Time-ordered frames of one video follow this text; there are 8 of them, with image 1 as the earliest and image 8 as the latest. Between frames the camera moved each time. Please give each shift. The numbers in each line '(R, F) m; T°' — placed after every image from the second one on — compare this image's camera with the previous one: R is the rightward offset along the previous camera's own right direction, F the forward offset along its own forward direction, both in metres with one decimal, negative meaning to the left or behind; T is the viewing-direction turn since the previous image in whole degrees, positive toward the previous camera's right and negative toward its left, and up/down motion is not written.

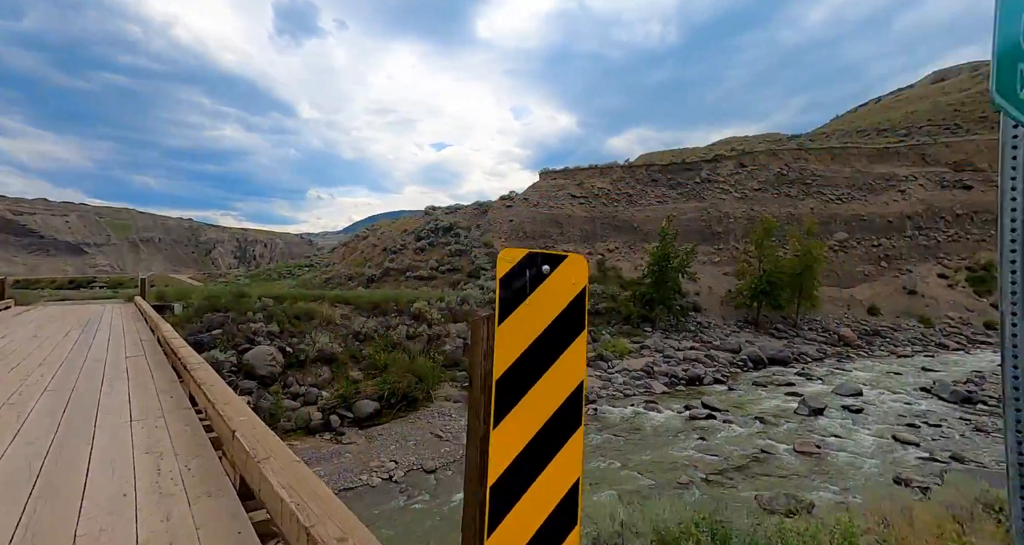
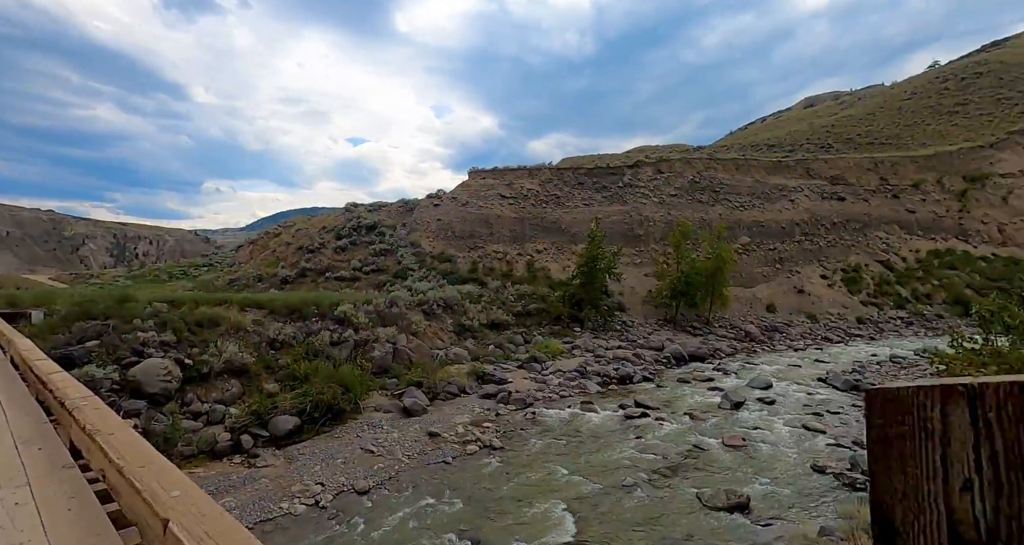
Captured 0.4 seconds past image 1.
(-0.3, +0.7) m; +9°
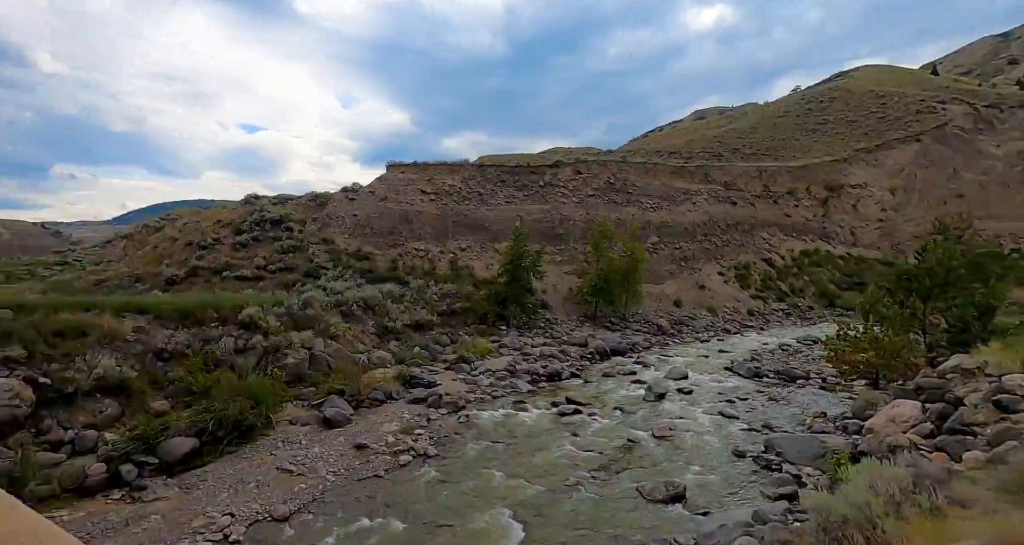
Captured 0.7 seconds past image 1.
(-0.3, +0.7) m; +9°
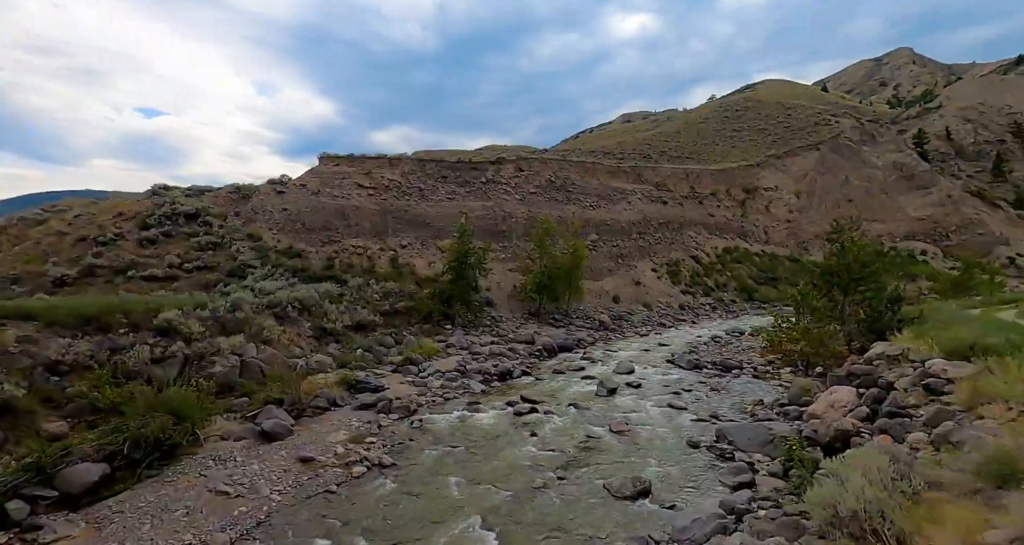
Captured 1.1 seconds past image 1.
(-0.3, +0.4) m; +7°
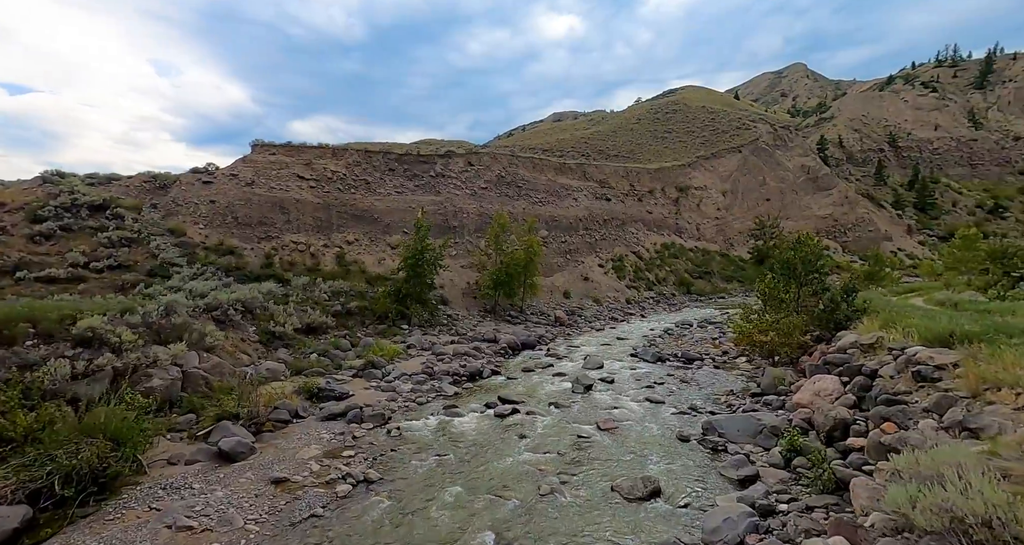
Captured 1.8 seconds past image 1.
(-0.8, +0.6) m; +6°
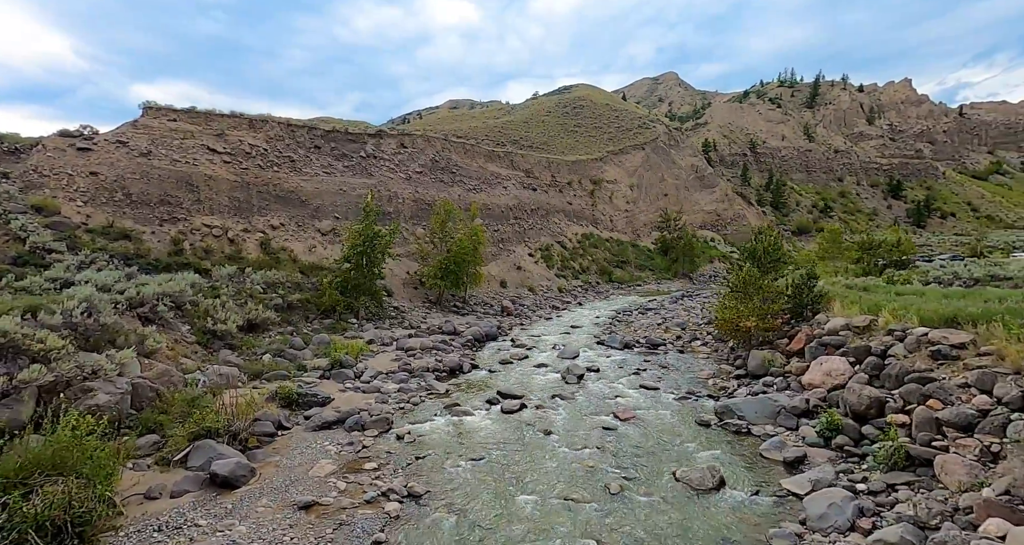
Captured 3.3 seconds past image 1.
(-1.8, +0.8) m; +9°
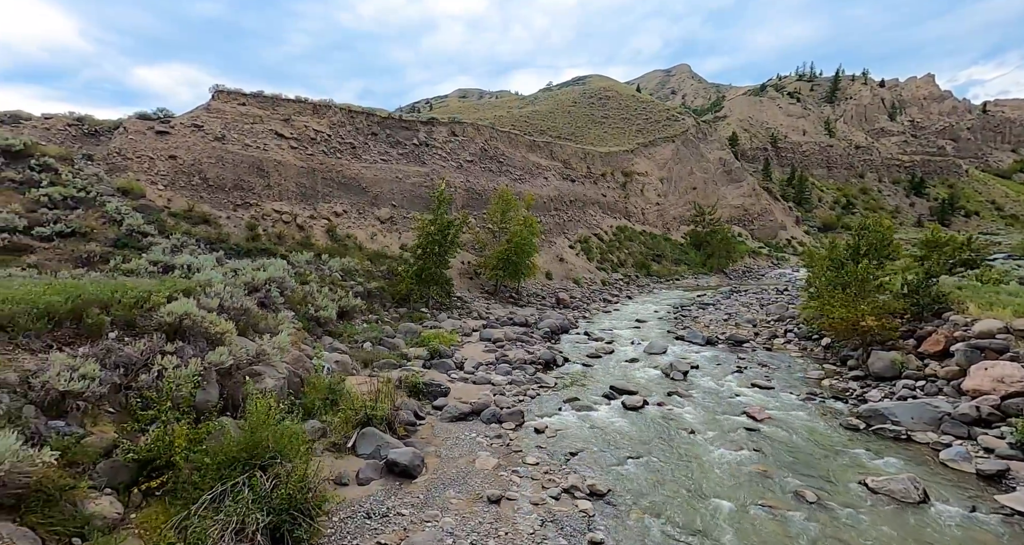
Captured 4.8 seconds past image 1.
(-1.9, +0.3) m; -2°
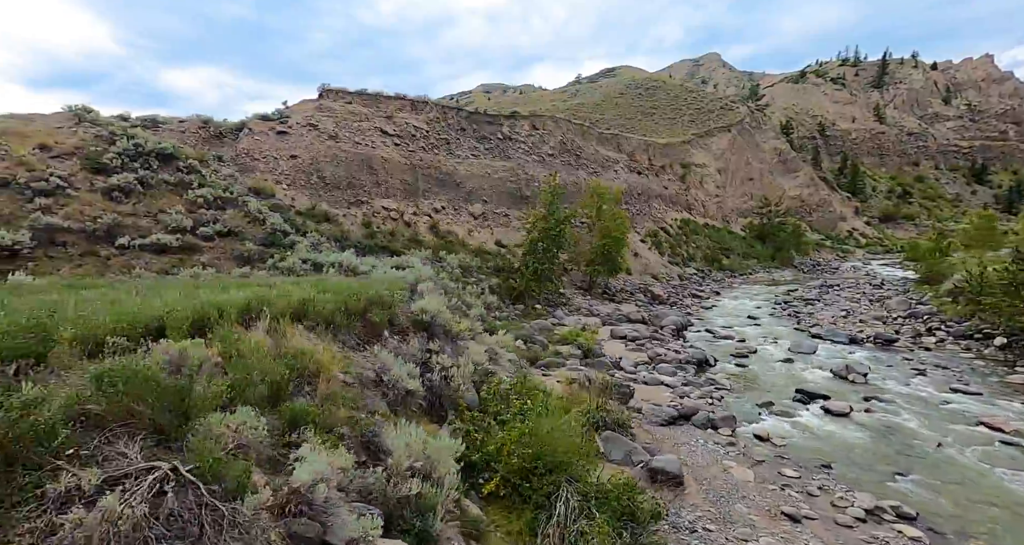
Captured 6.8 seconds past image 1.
(-2.5, +0.3) m; -5°
